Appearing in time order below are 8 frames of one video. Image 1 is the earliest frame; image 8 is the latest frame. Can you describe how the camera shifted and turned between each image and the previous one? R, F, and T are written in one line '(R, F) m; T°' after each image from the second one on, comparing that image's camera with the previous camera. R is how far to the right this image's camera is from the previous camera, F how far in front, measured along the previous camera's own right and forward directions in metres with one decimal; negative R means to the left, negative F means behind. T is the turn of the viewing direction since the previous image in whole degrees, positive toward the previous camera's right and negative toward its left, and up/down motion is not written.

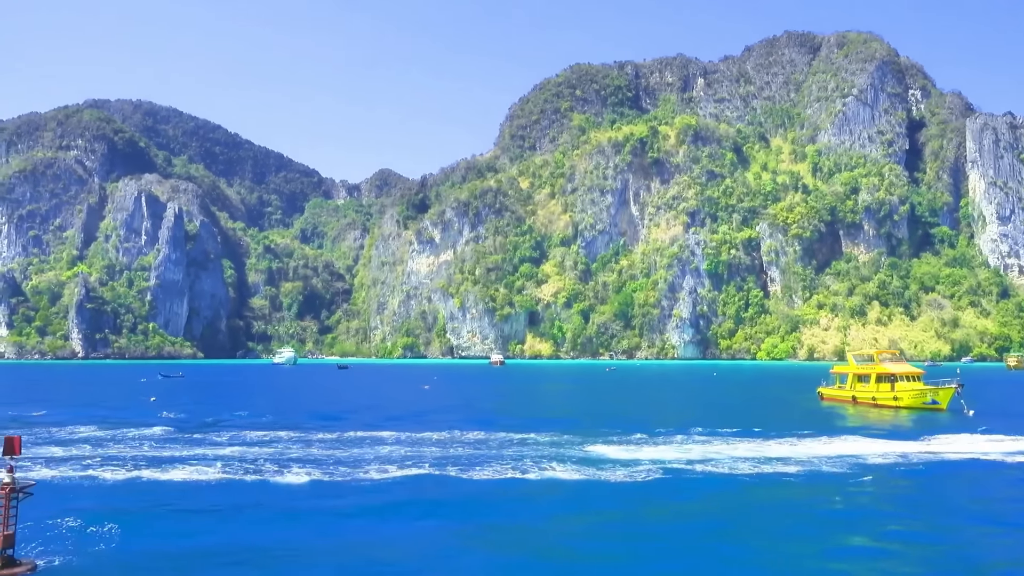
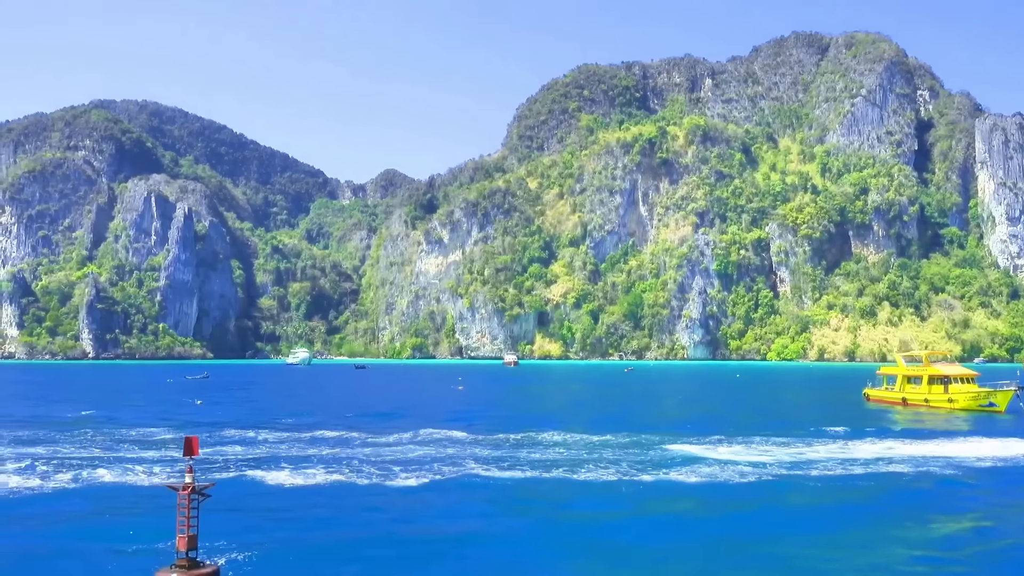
(-1.4, +0.1) m; 0°
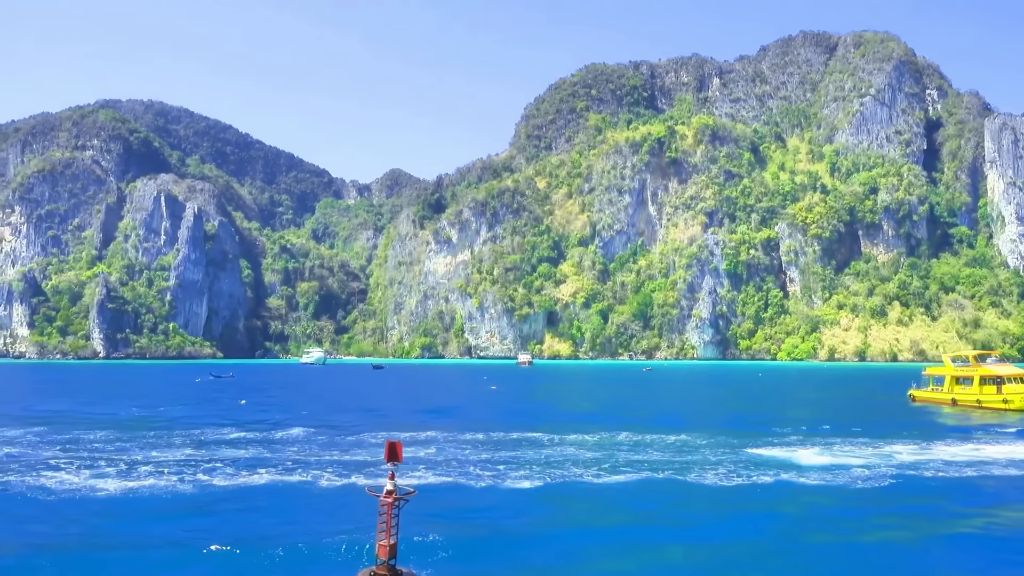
(-1.3, +0.1) m; 0°
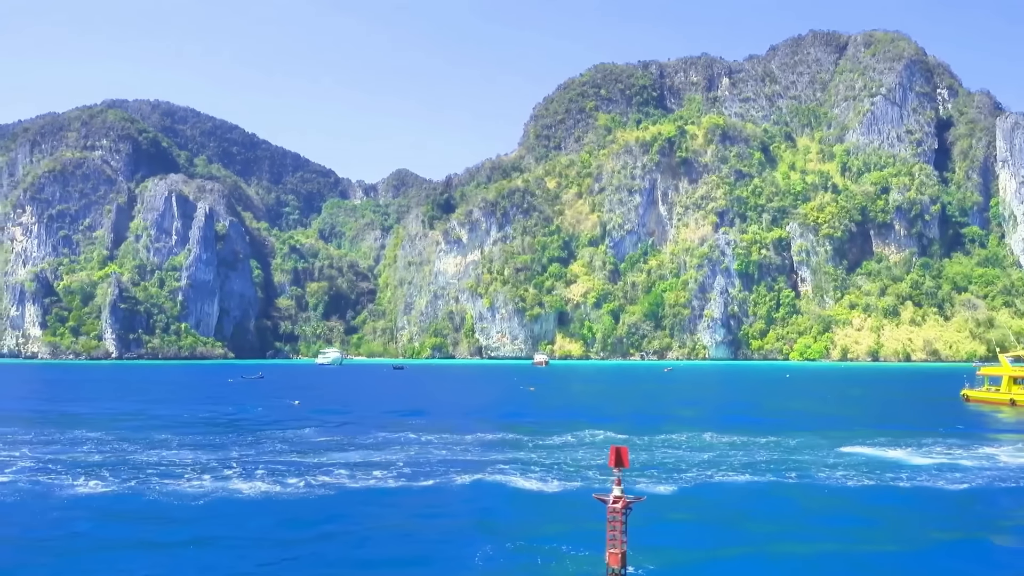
(-1.5, +0.3) m; 0°
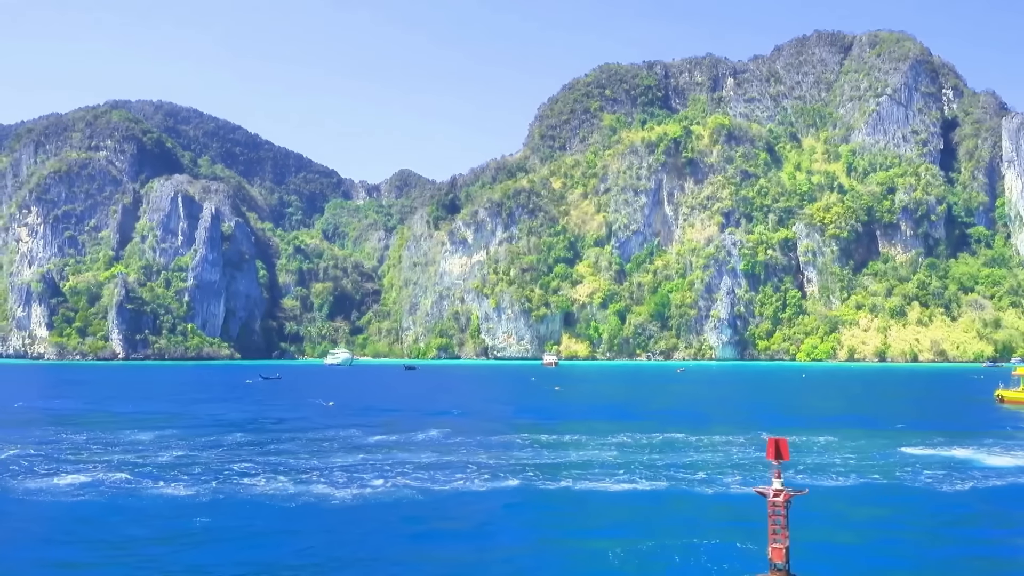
(-1.0, +0.2) m; 0°
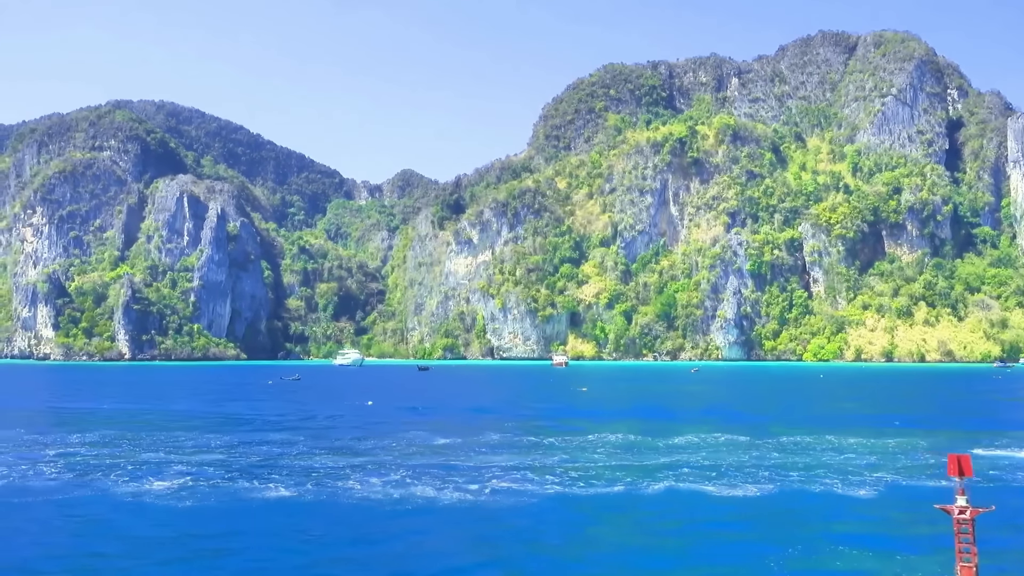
(-1.2, +0.2) m; 0°
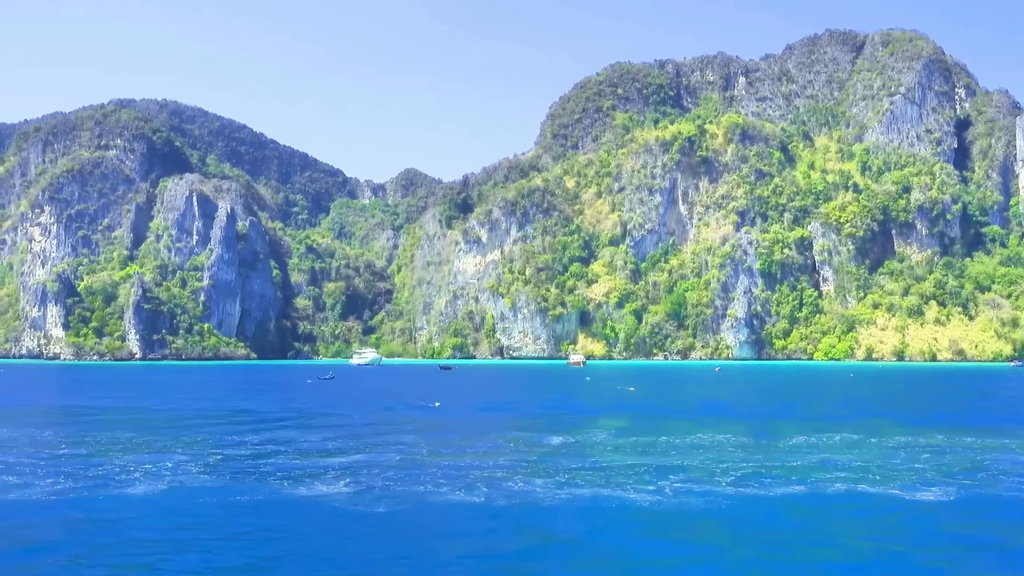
(-2.0, +0.3) m; 0°
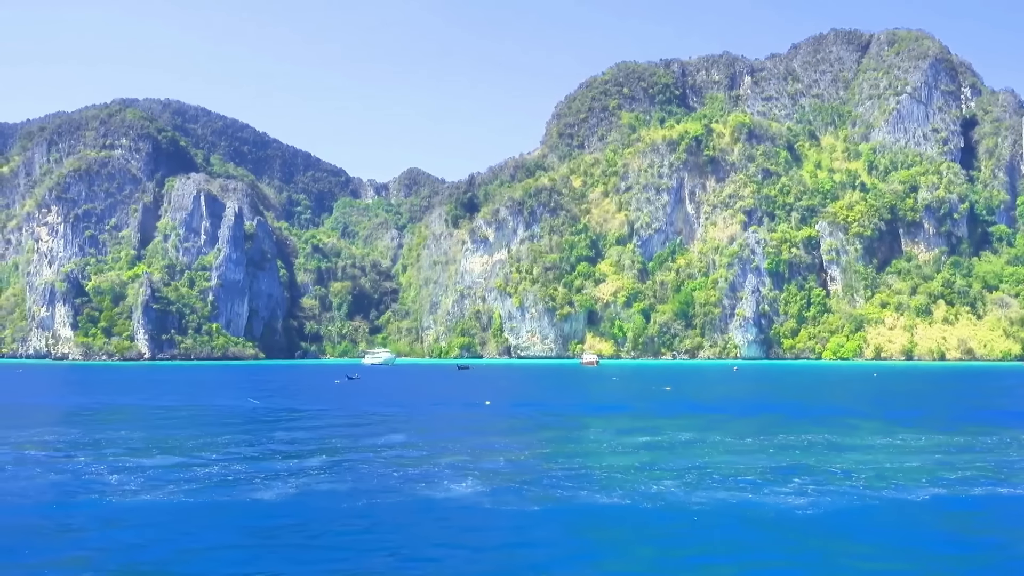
(-1.5, +0.1) m; 0°
